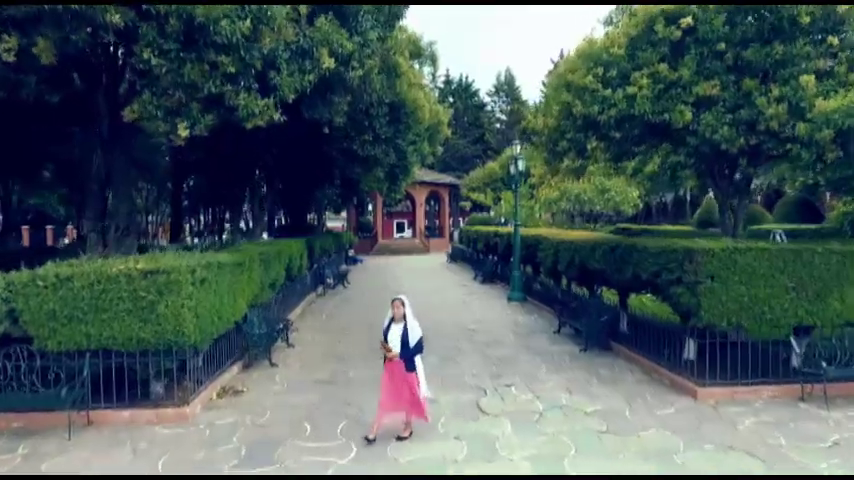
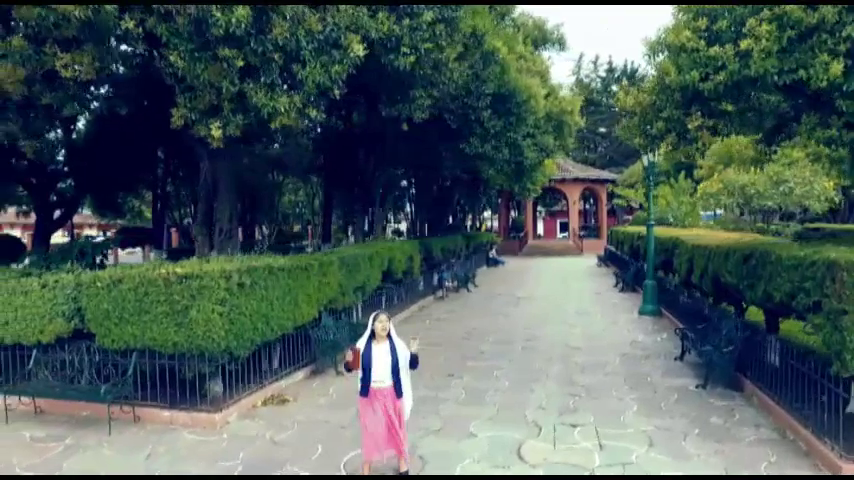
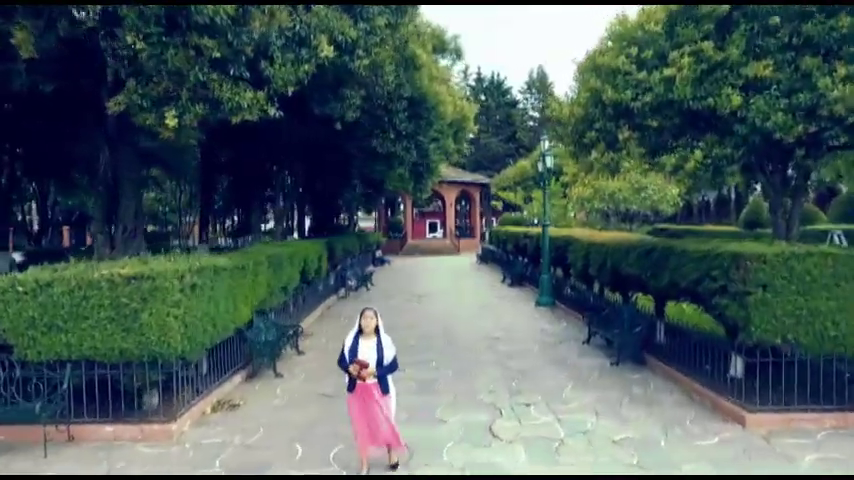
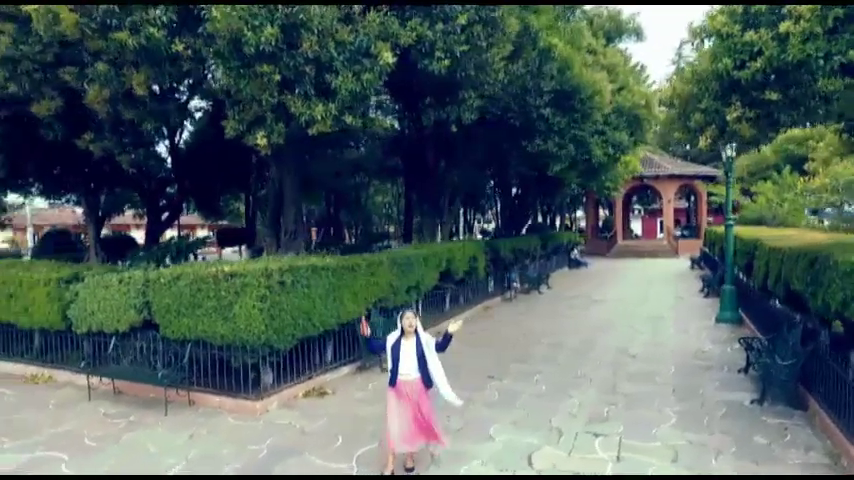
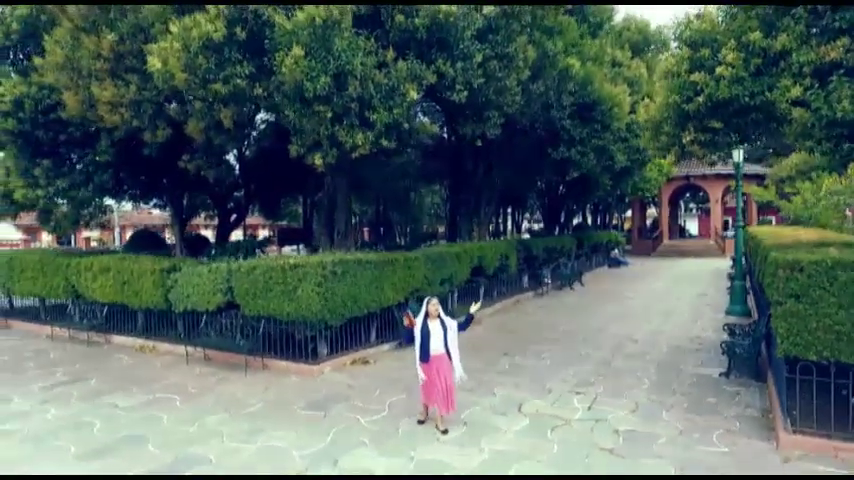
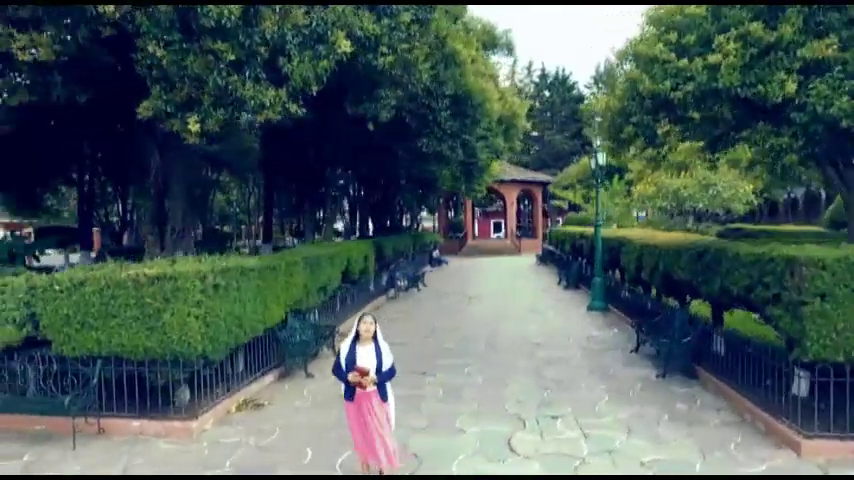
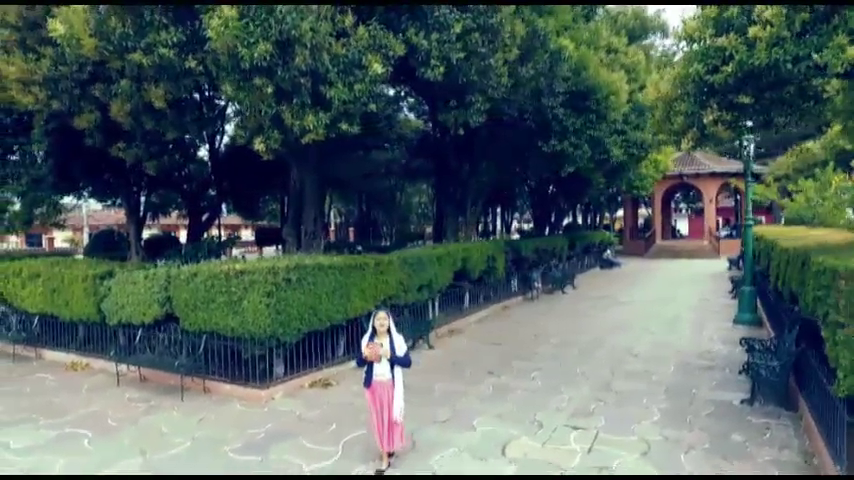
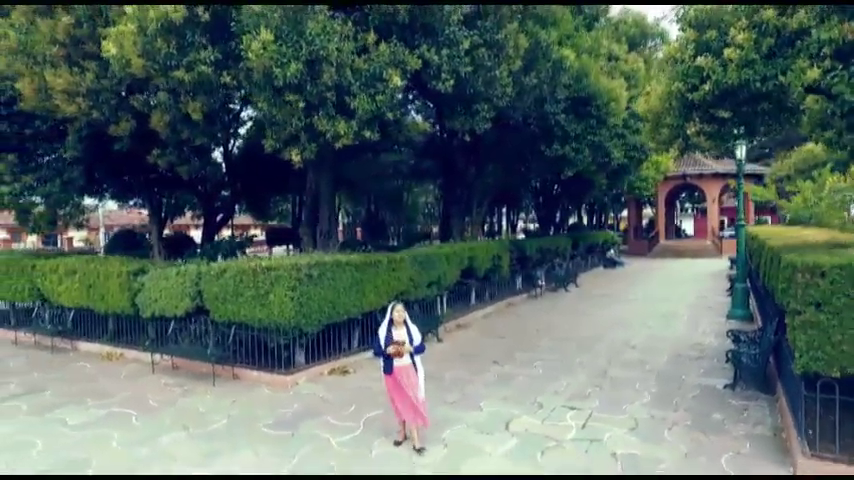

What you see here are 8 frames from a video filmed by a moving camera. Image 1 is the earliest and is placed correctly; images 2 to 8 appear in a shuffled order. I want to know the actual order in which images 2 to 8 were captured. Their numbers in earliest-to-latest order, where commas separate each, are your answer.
3, 6, 2, 4, 7, 8, 5
